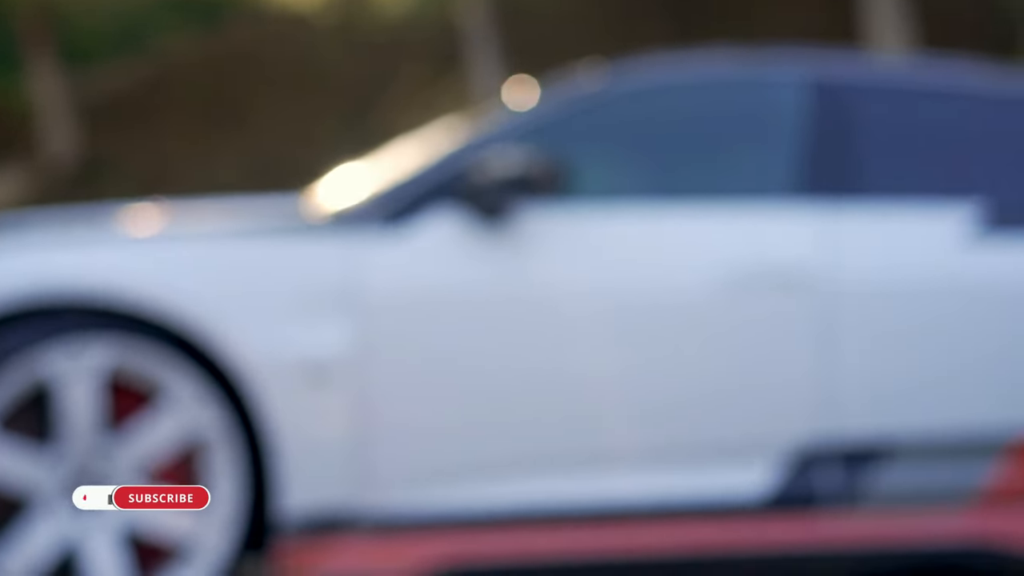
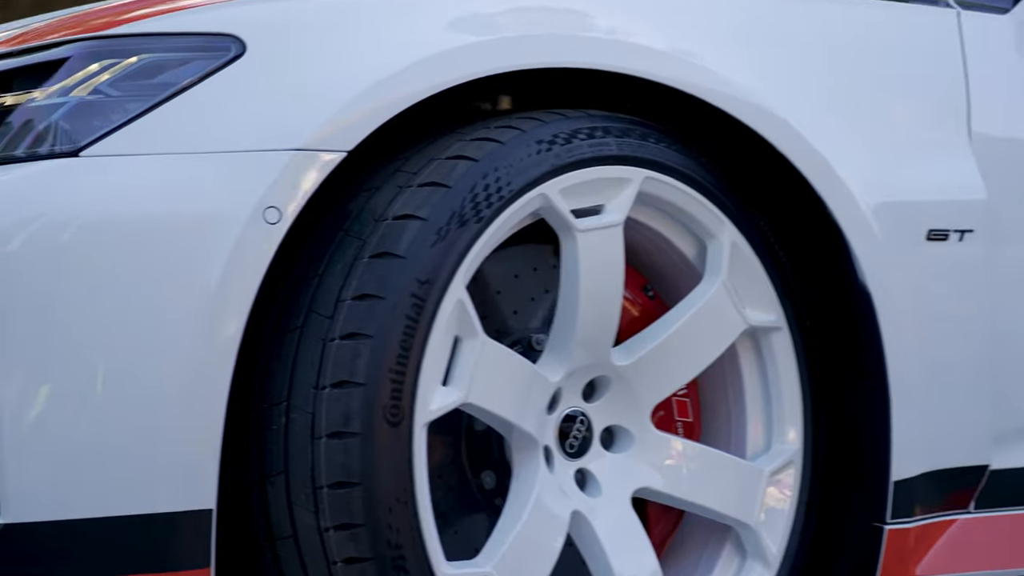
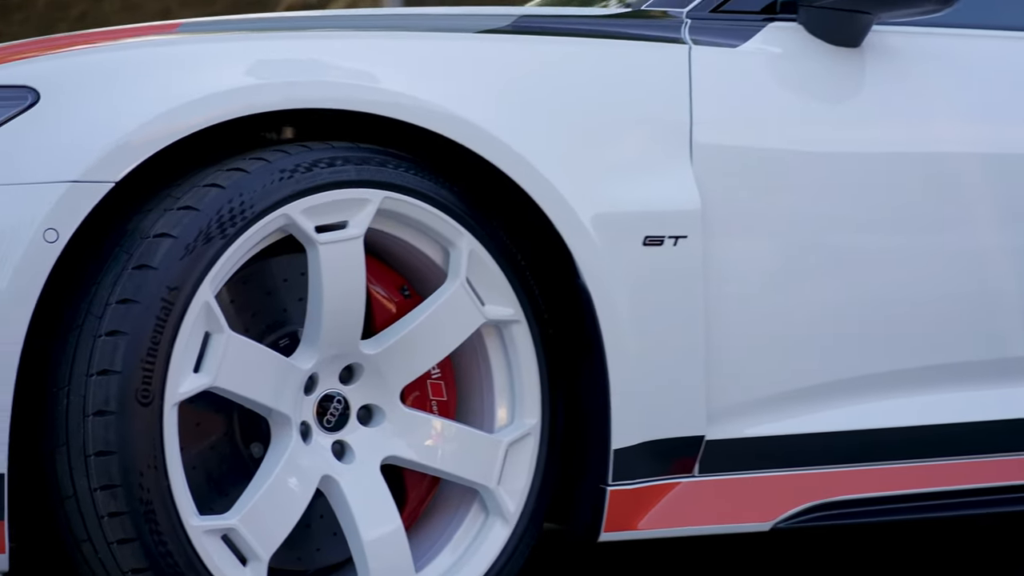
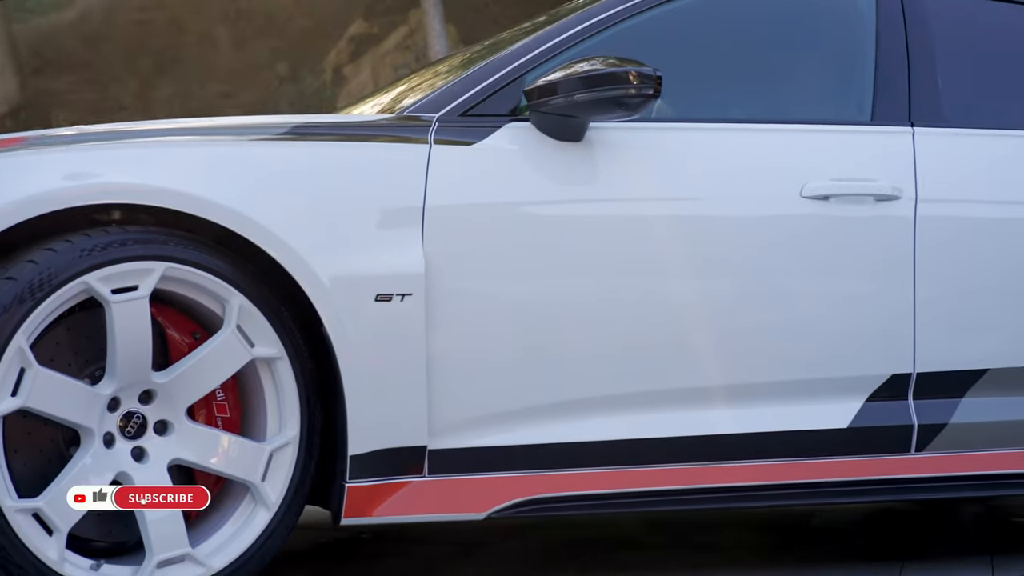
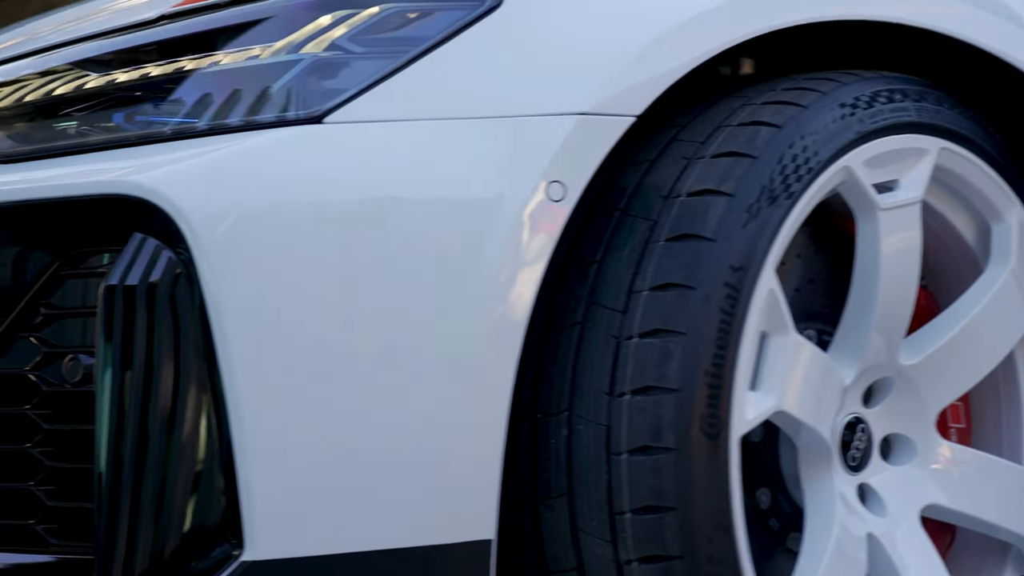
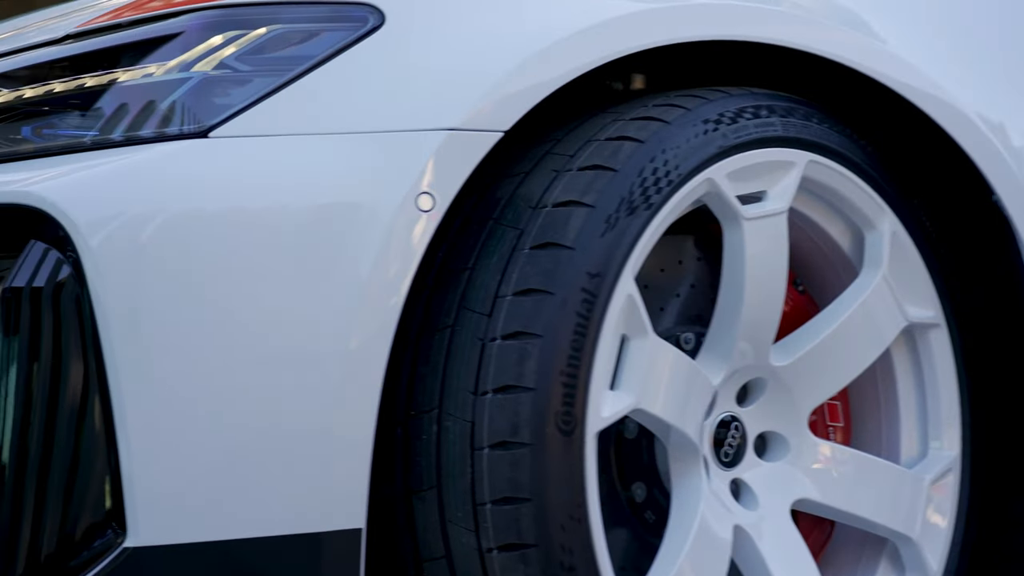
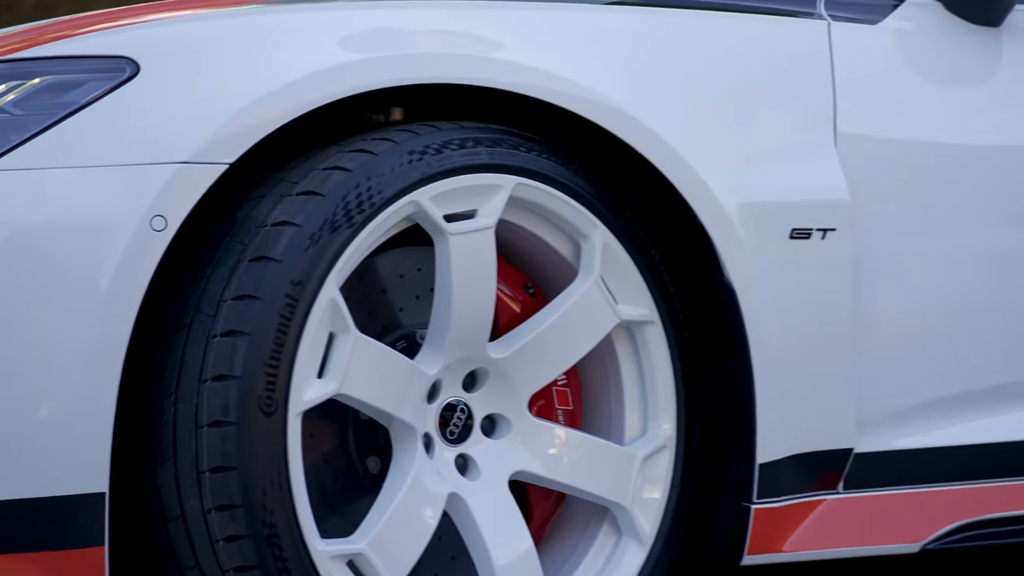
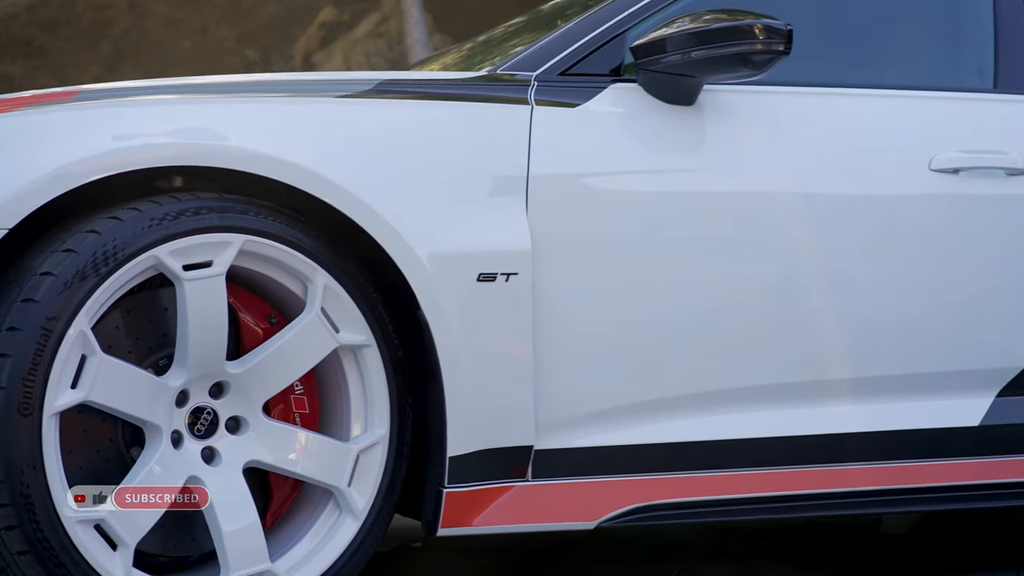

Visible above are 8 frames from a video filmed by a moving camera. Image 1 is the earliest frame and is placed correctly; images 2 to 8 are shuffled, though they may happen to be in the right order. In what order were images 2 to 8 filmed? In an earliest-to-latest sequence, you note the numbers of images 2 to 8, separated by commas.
4, 8, 3, 7, 2, 6, 5
